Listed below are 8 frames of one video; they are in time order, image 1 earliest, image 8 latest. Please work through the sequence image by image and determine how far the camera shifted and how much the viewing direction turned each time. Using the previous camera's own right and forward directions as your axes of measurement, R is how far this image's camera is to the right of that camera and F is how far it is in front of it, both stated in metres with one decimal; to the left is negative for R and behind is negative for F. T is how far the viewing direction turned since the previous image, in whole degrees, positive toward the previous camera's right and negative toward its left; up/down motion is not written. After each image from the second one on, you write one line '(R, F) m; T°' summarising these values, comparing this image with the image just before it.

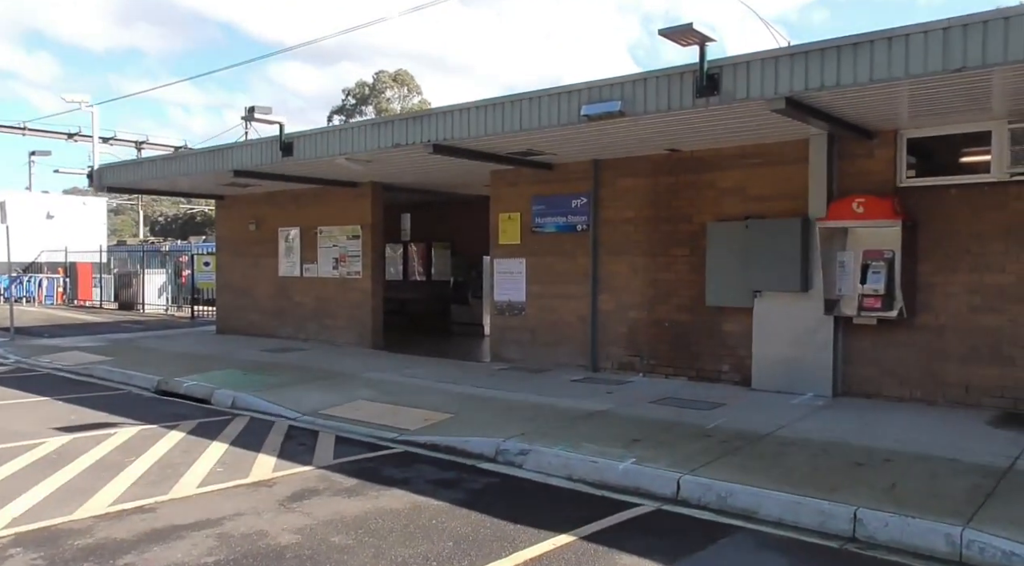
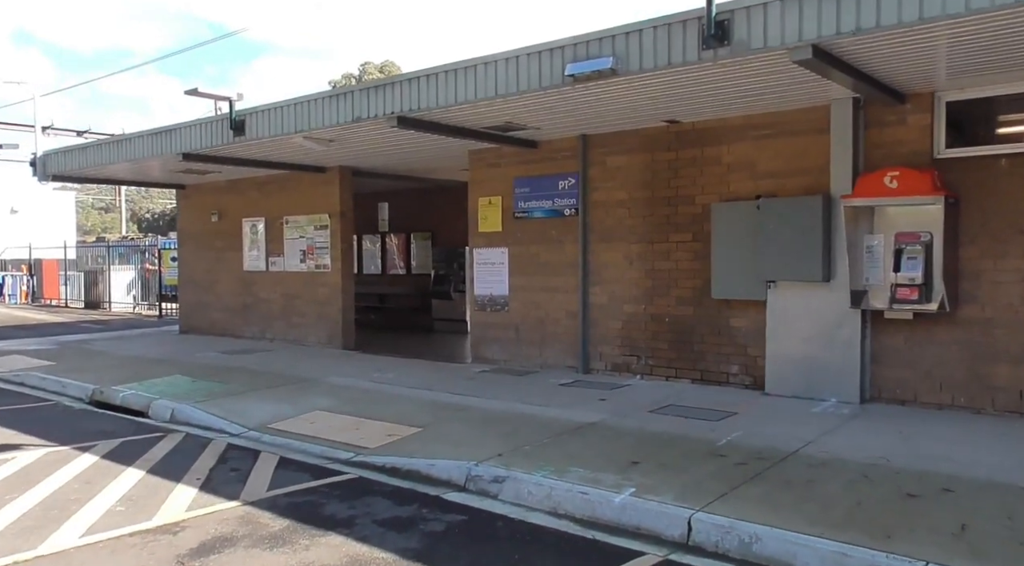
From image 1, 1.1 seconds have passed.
(+0.2, +1.3) m; +1°
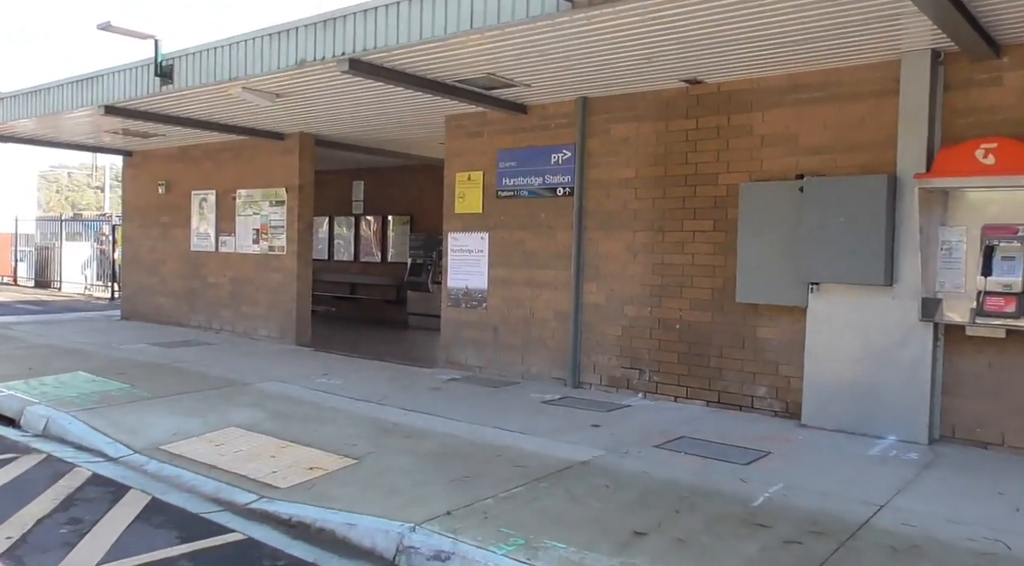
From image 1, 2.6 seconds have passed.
(+0.2, +1.8) m; 0°
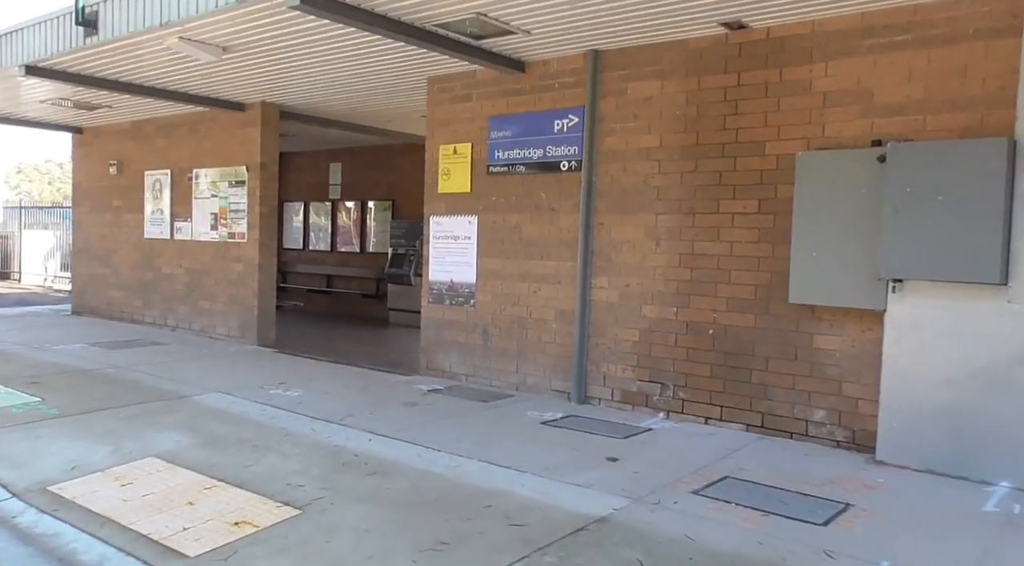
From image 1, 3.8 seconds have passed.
(0.0, +1.5) m; +1°
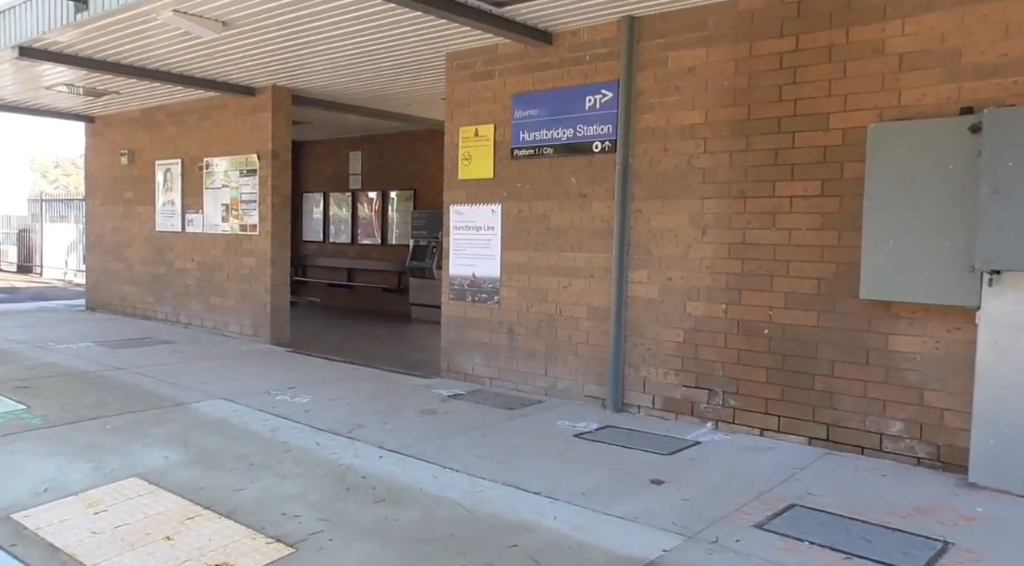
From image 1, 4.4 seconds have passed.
(0.0, +0.7) m; -2°
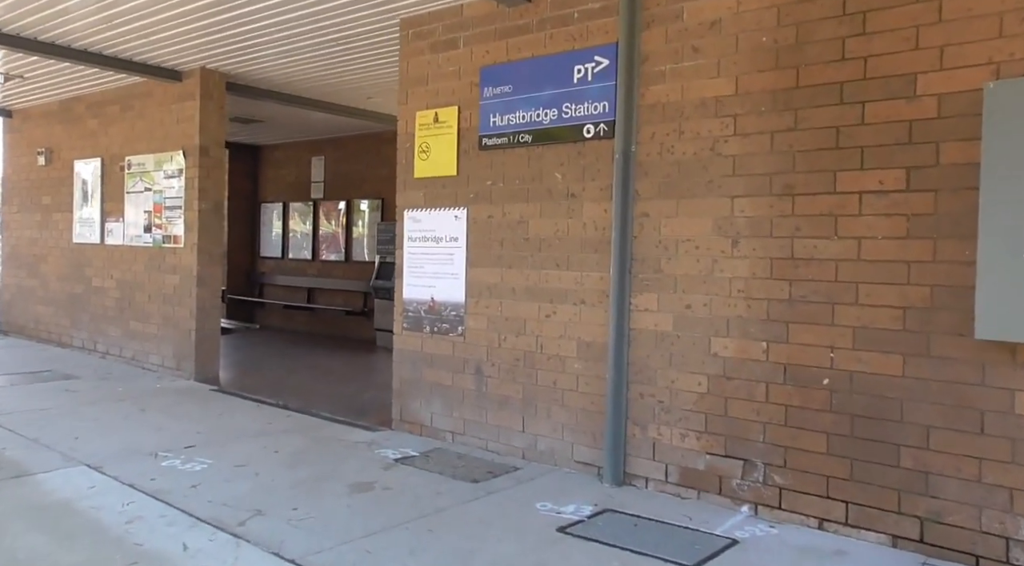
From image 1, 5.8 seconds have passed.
(+0.2, +1.6) m; 0°
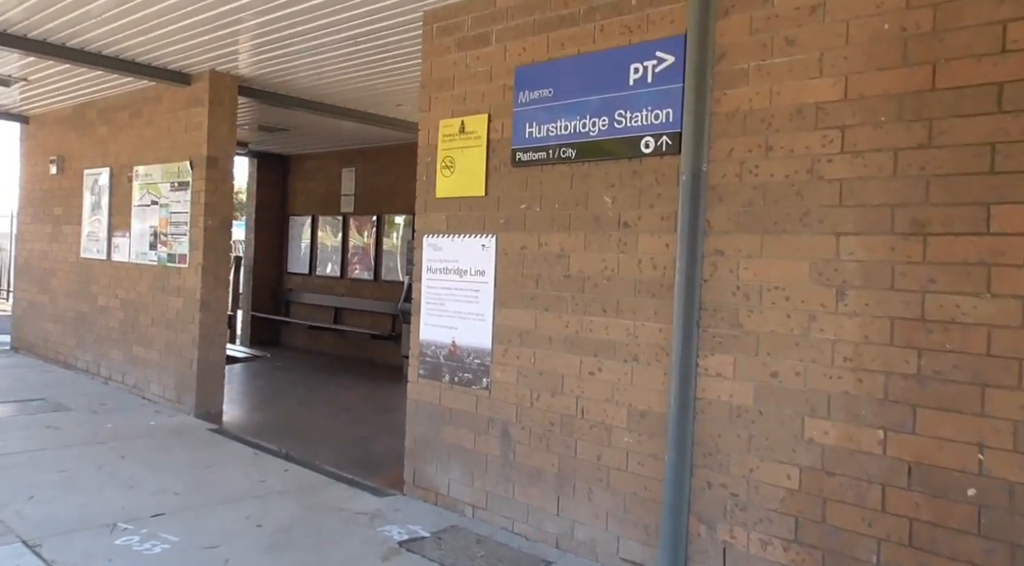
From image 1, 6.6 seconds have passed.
(0.0, +1.0) m; -3°
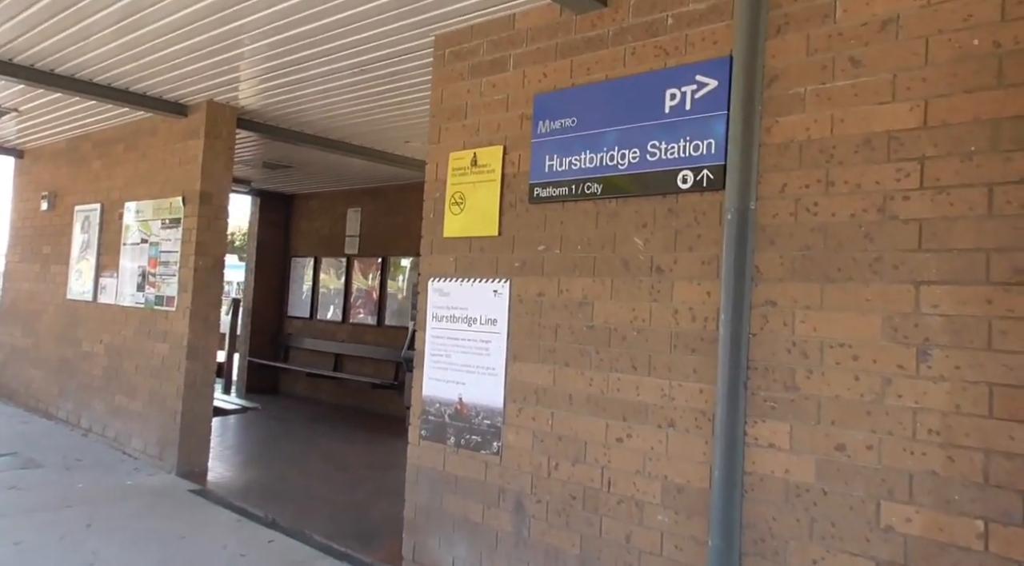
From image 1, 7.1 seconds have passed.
(-0.1, +0.5) m; 0°
